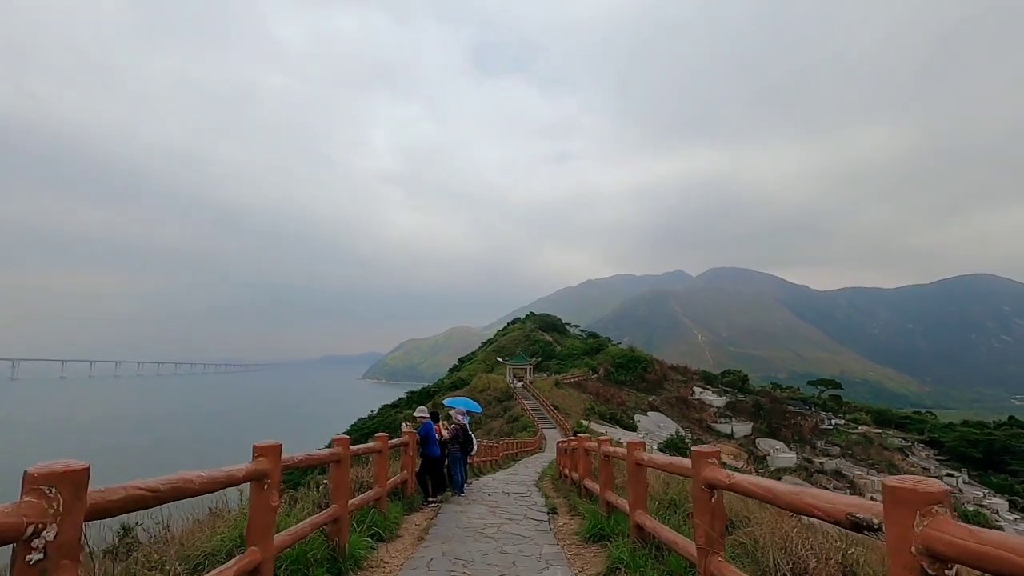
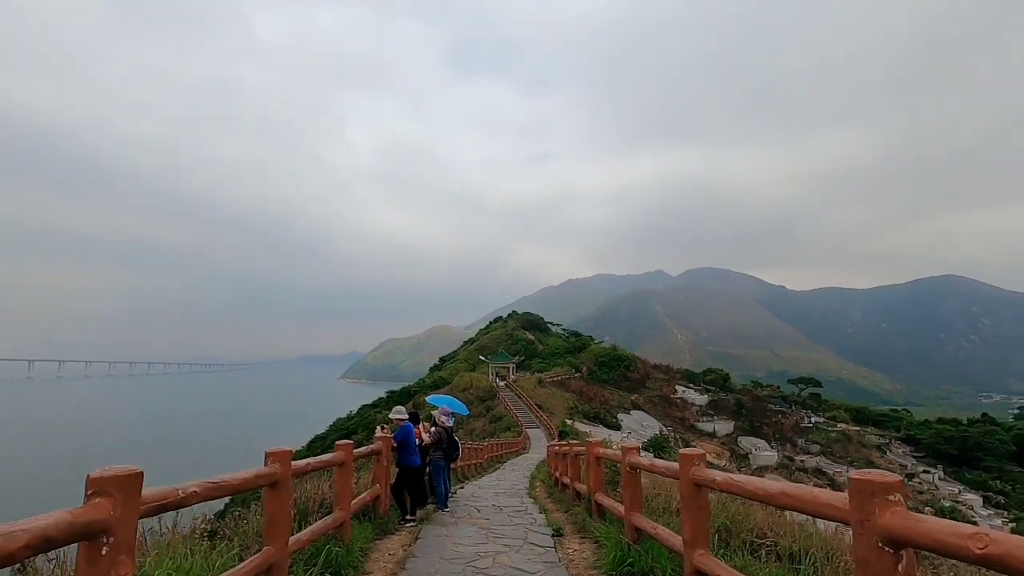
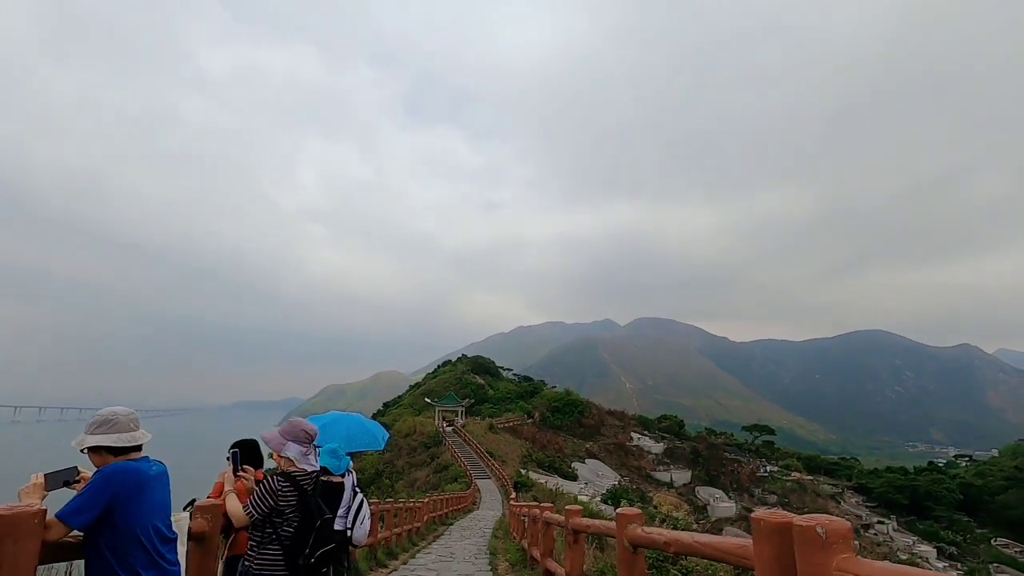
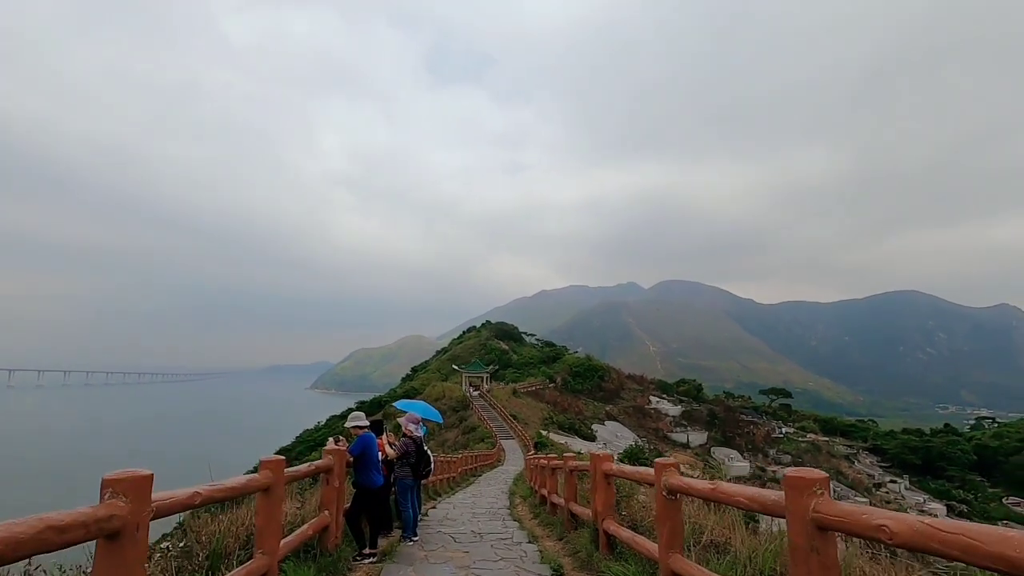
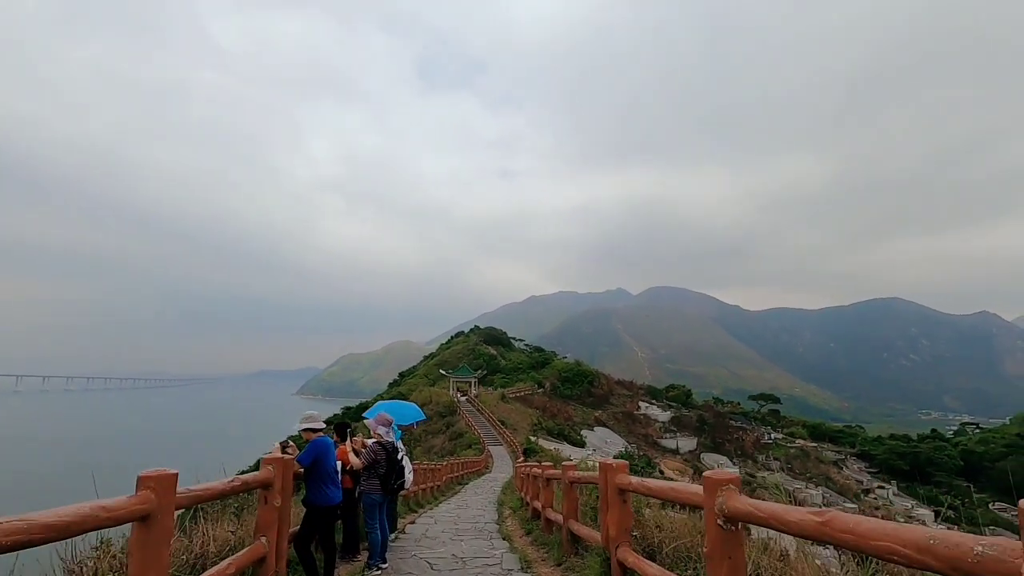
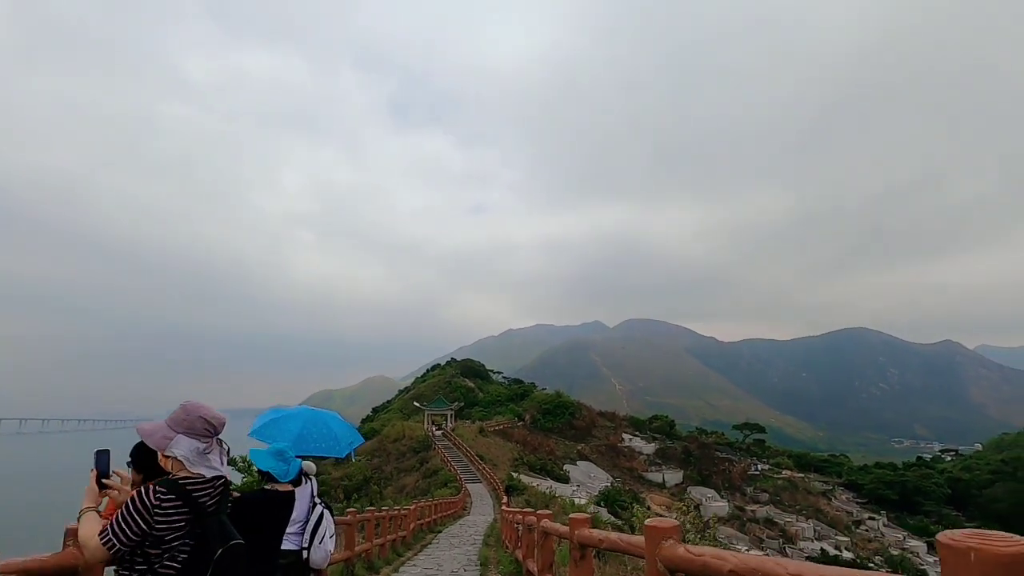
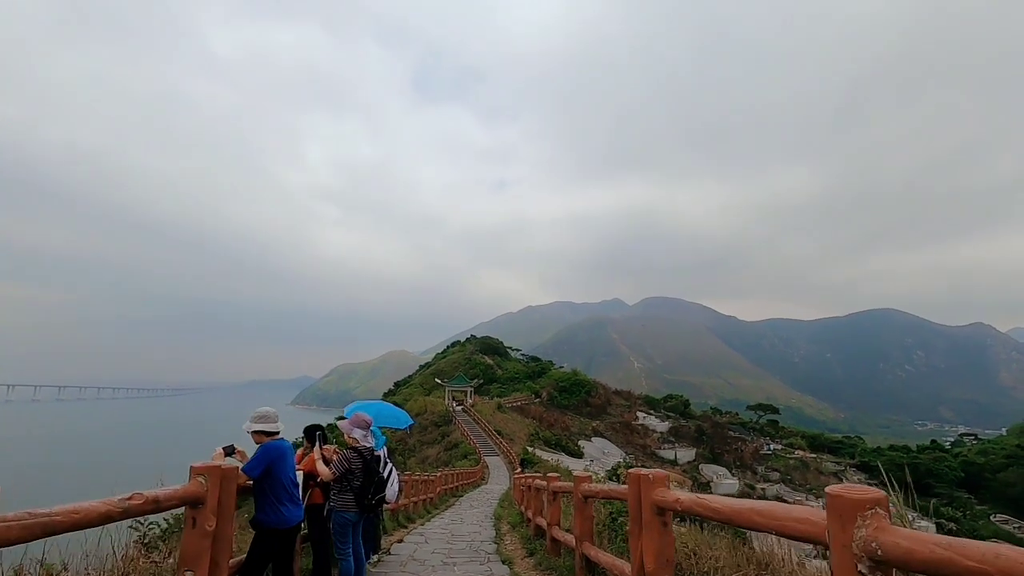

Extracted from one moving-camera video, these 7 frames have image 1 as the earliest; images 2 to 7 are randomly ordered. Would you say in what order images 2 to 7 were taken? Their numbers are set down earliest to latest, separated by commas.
2, 4, 5, 7, 3, 6
